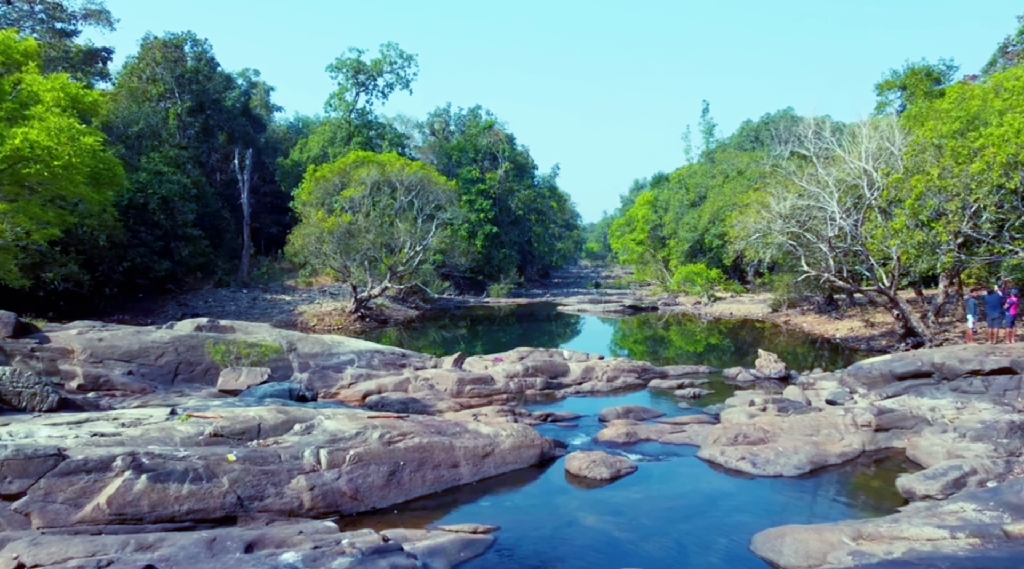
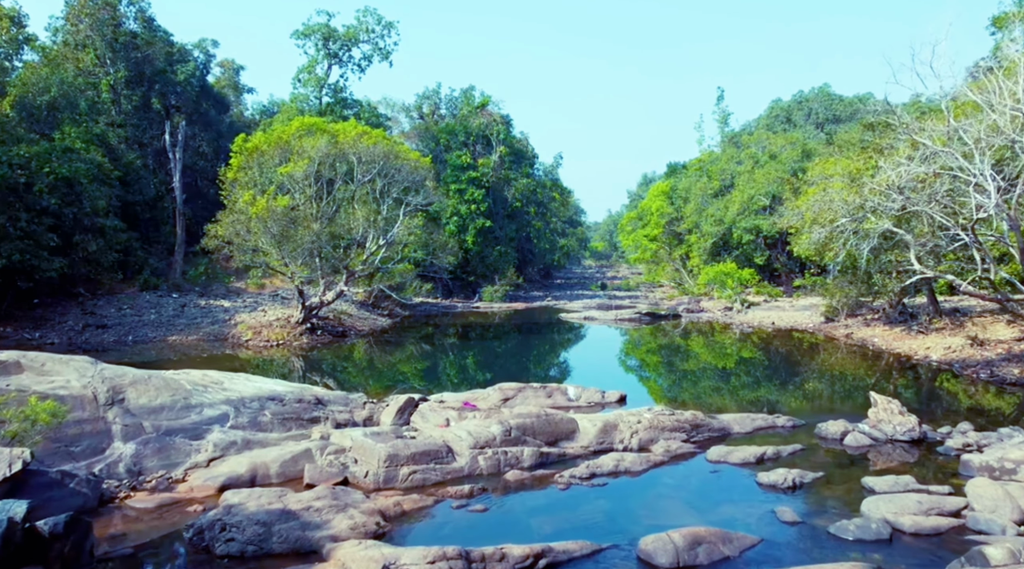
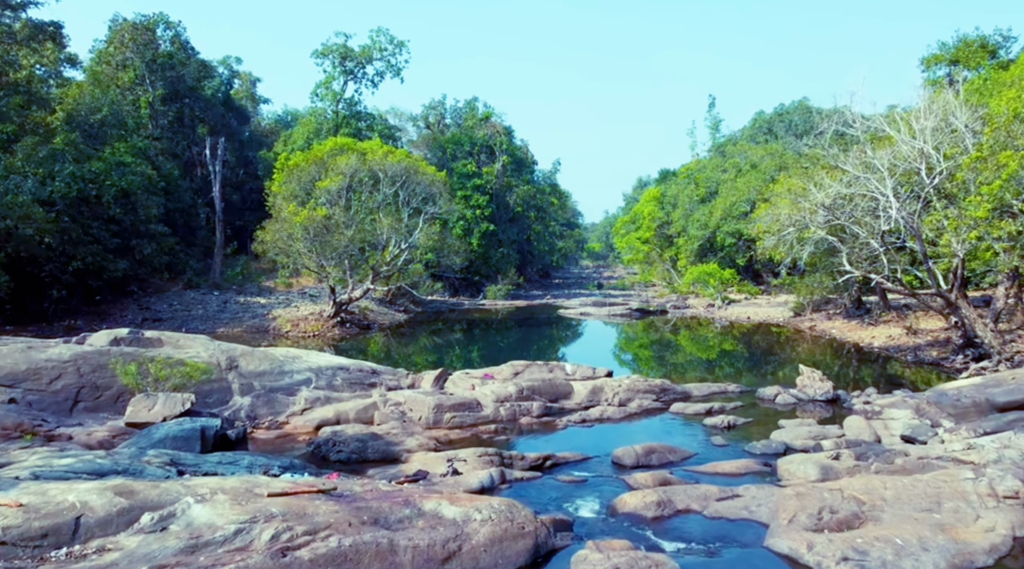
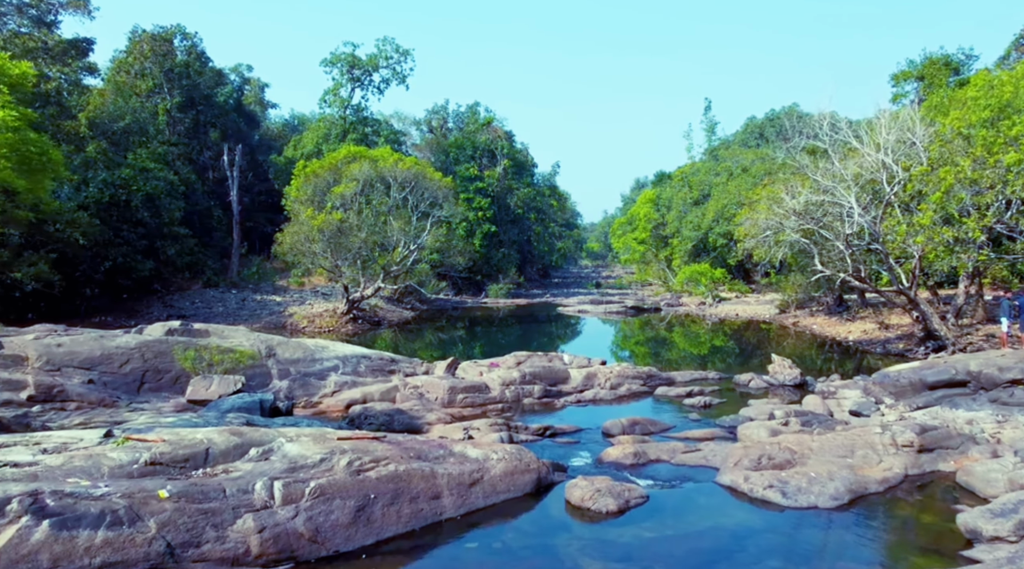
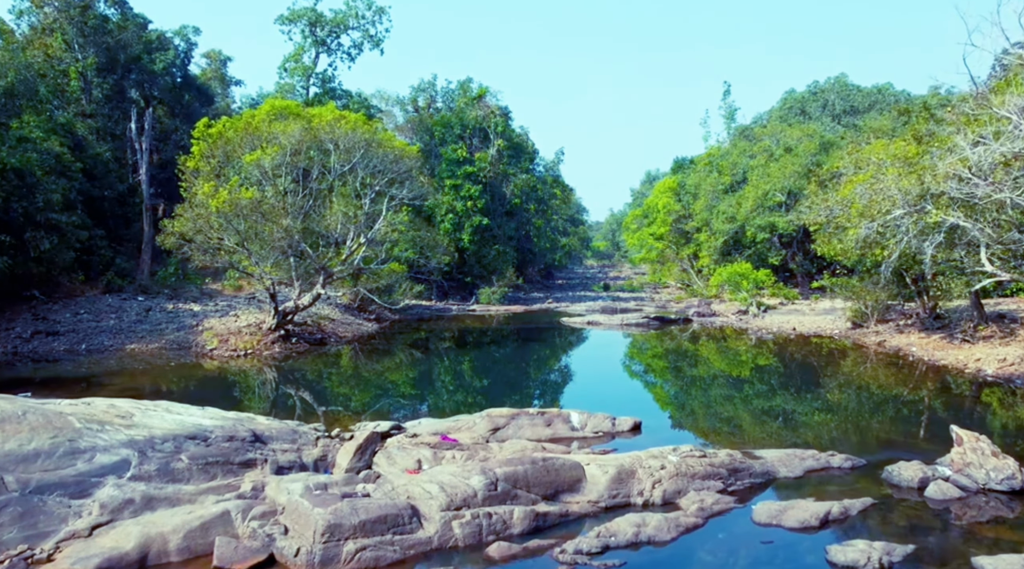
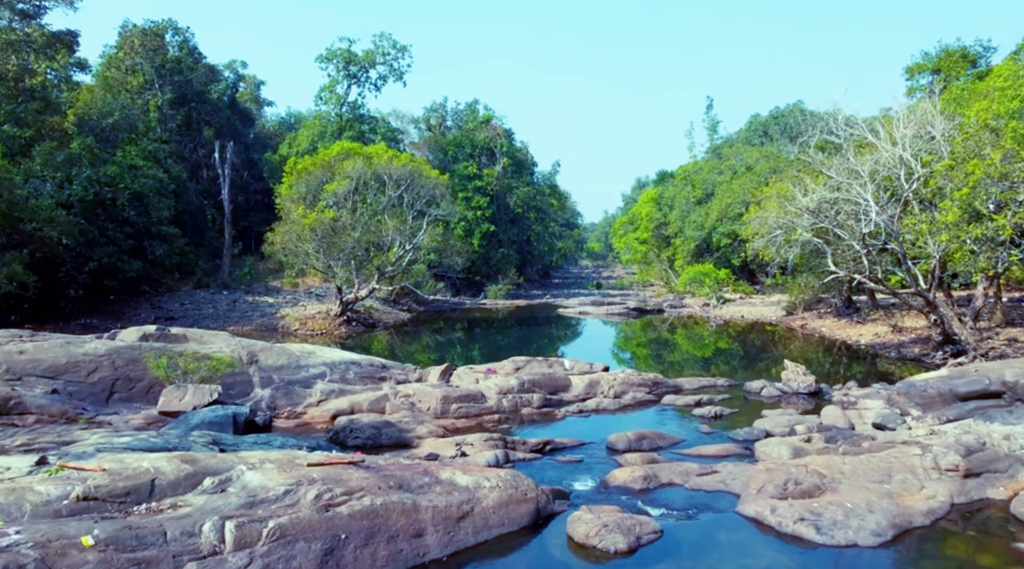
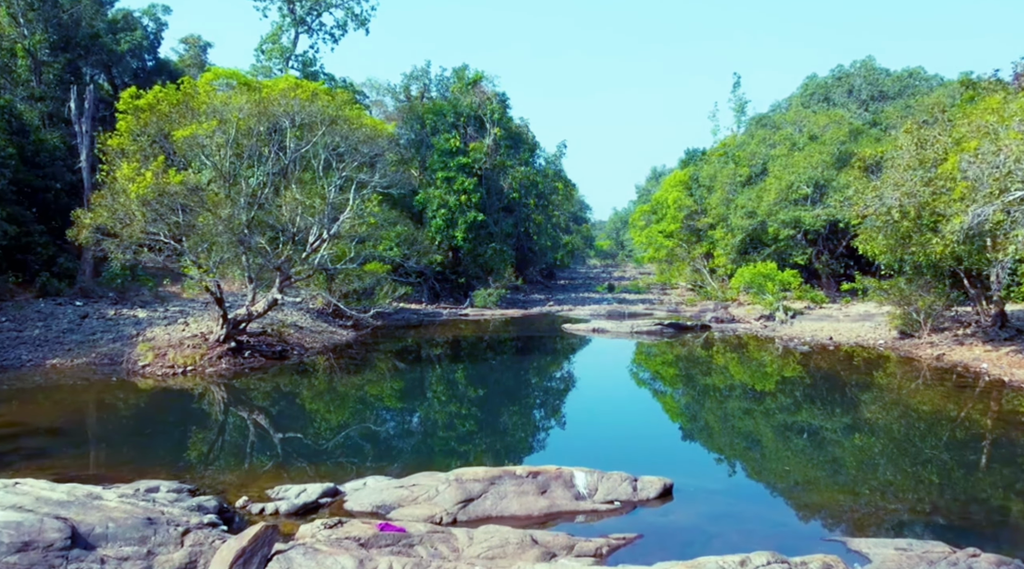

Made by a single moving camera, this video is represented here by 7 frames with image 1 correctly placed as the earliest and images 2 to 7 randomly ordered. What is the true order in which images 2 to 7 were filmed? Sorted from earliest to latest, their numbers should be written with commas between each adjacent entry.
4, 6, 3, 2, 5, 7
